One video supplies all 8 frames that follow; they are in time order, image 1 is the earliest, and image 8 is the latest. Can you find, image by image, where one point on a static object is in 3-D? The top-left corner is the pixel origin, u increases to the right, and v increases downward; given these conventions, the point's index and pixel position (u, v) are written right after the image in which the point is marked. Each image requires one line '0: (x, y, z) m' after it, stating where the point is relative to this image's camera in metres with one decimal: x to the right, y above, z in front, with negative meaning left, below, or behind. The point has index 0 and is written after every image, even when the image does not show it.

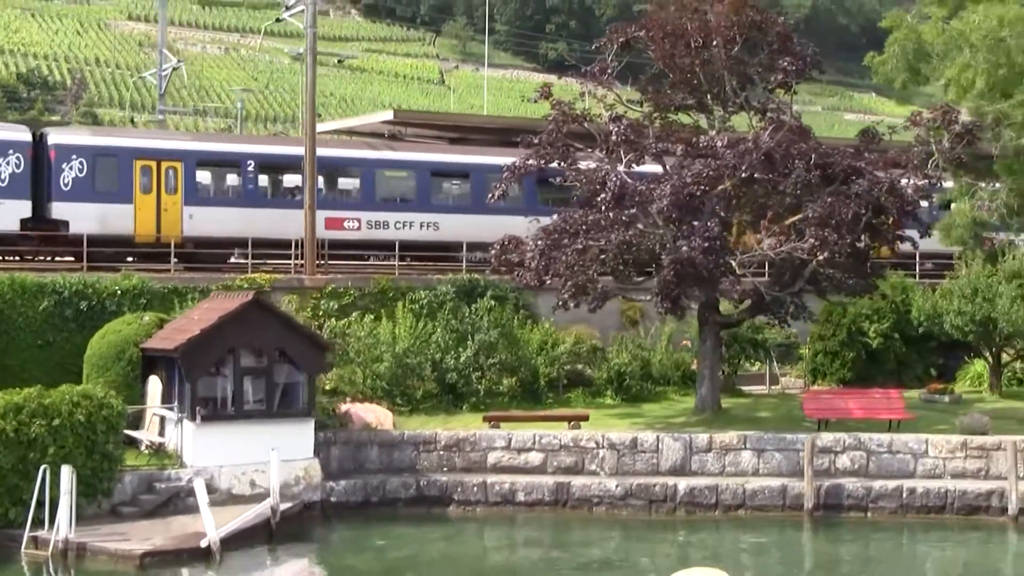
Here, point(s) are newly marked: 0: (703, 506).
0: (+1.4, -1.6, +13.2) m
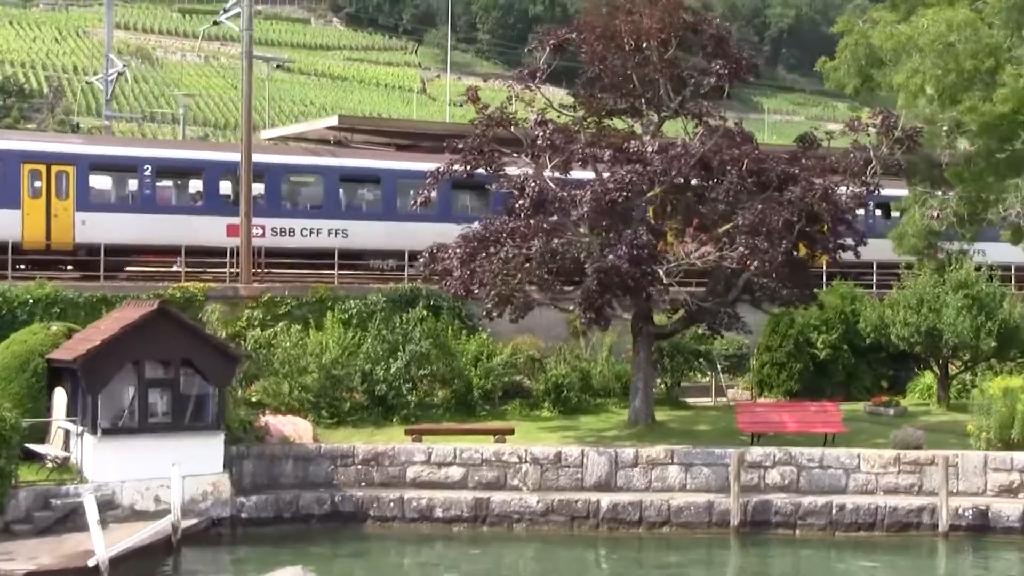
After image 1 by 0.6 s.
0: (+0.8, -1.7, +12.8) m
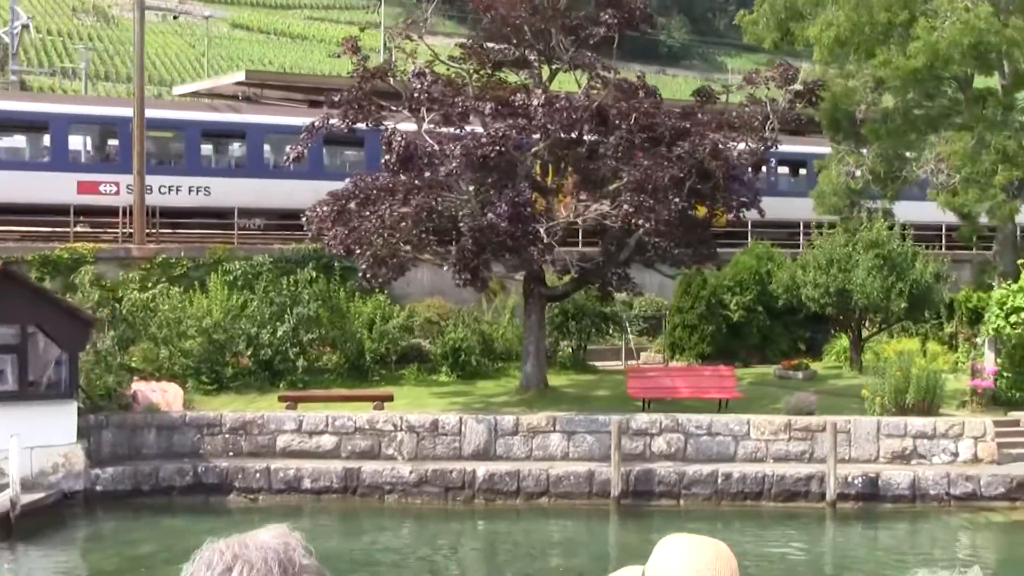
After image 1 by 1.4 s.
0: (-0.1, -1.4, +12.2) m
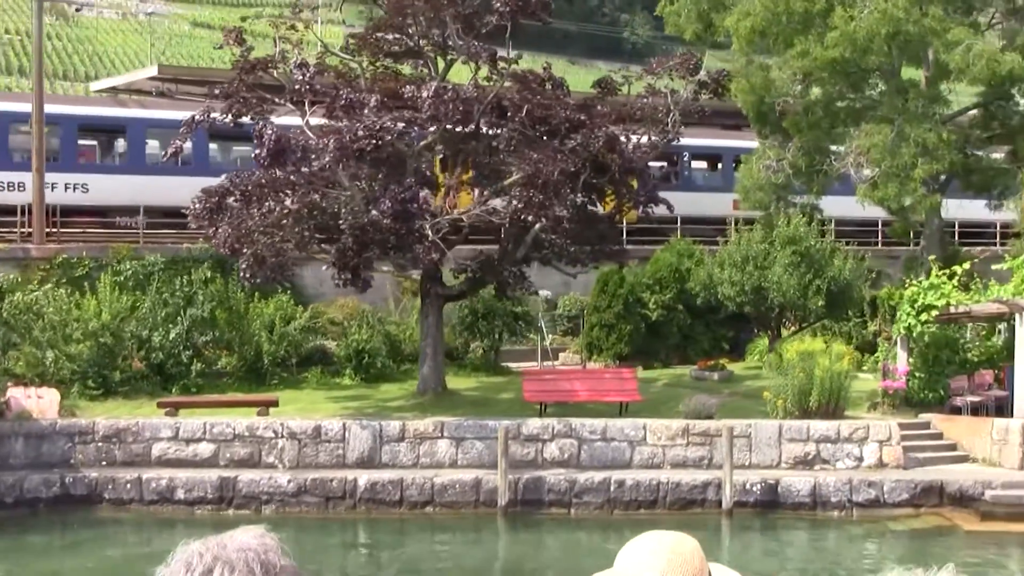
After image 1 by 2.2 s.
0: (-0.8, -1.4, +11.7) m
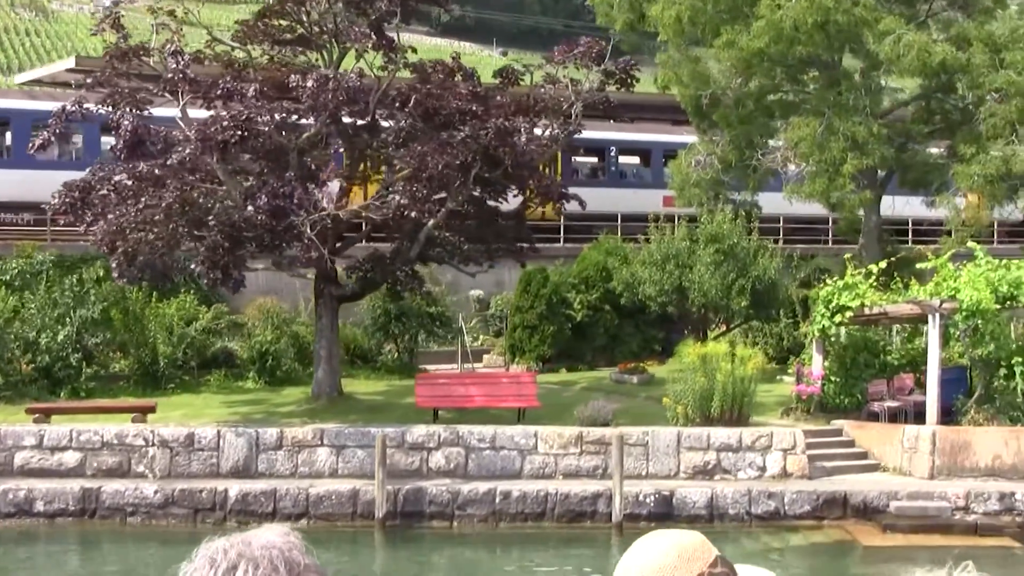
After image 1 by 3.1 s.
0: (-1.6, -1.4, +11.0) m
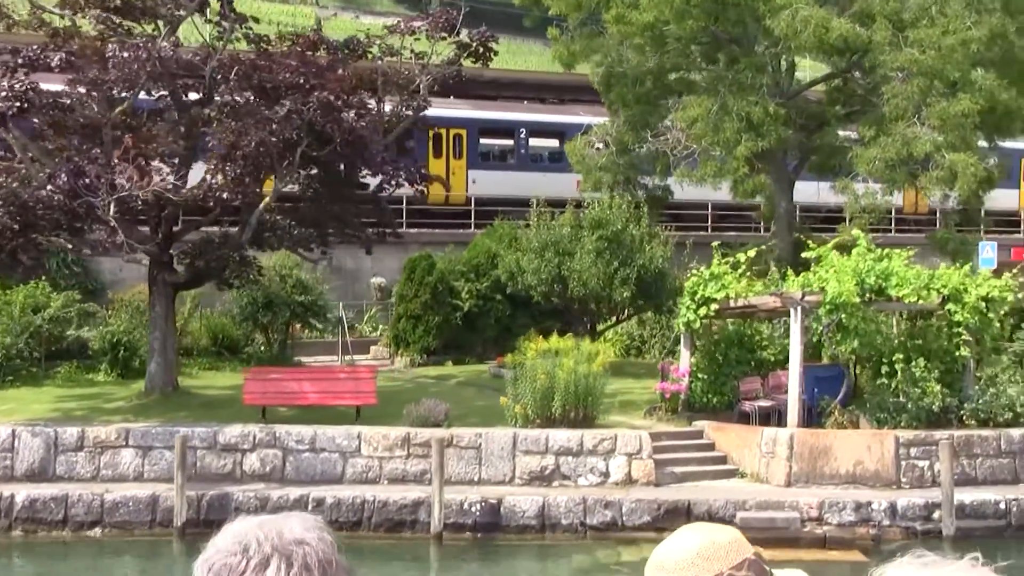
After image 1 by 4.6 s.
0: (-2.7, -1.4, +10.1) m
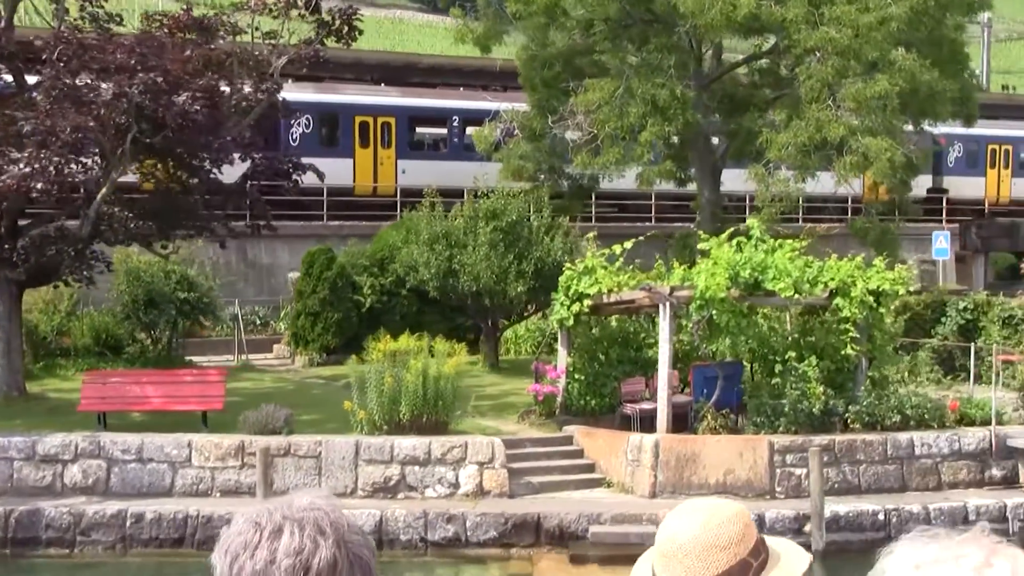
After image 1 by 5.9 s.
0: (-3.6, -1.4, +9.3) m
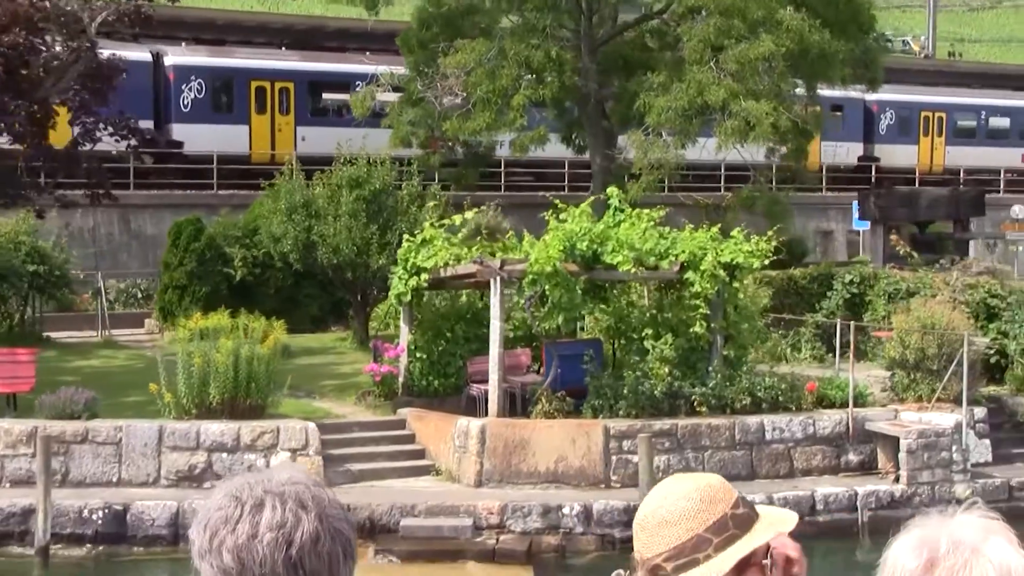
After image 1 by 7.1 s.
0: (-4.5, -1.2, +8.6) m
